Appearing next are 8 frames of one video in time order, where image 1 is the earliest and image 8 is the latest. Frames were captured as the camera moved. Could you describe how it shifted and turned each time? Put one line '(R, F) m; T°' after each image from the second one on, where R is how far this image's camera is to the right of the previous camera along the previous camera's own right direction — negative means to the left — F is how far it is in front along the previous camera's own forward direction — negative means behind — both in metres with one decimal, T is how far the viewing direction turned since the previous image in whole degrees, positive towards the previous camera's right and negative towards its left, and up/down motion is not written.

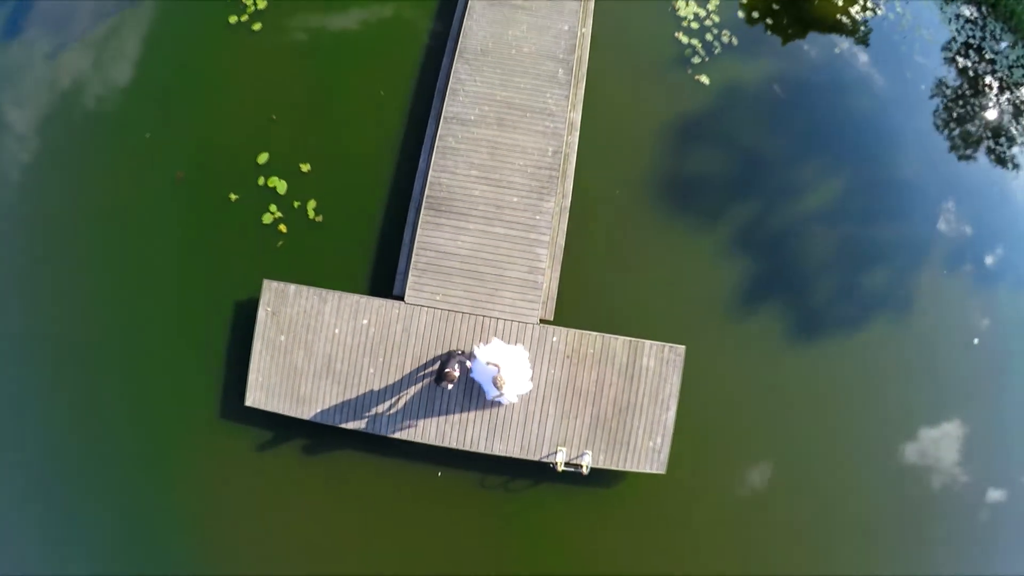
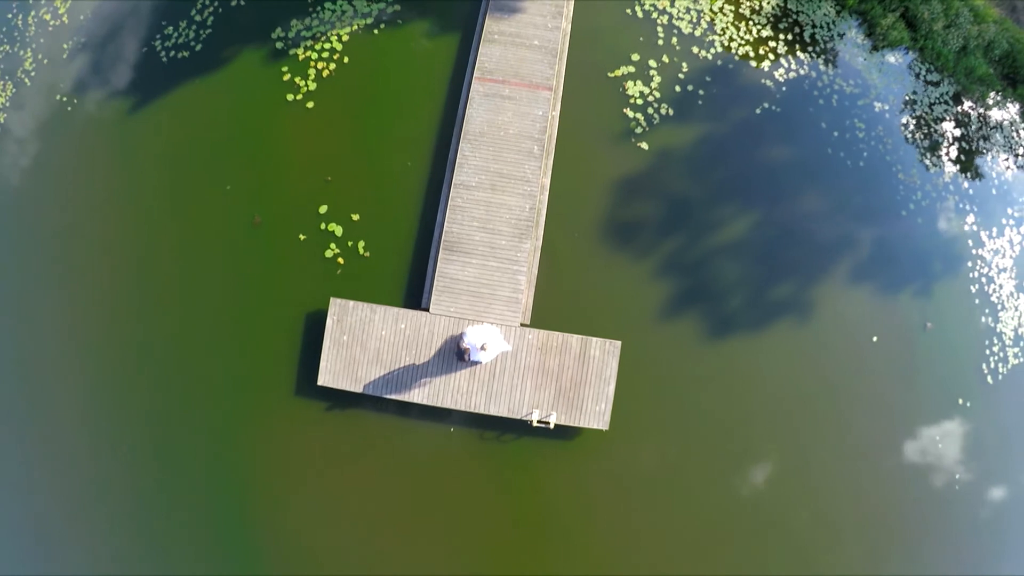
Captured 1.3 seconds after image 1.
(+0.1, -1.1) m; 0°
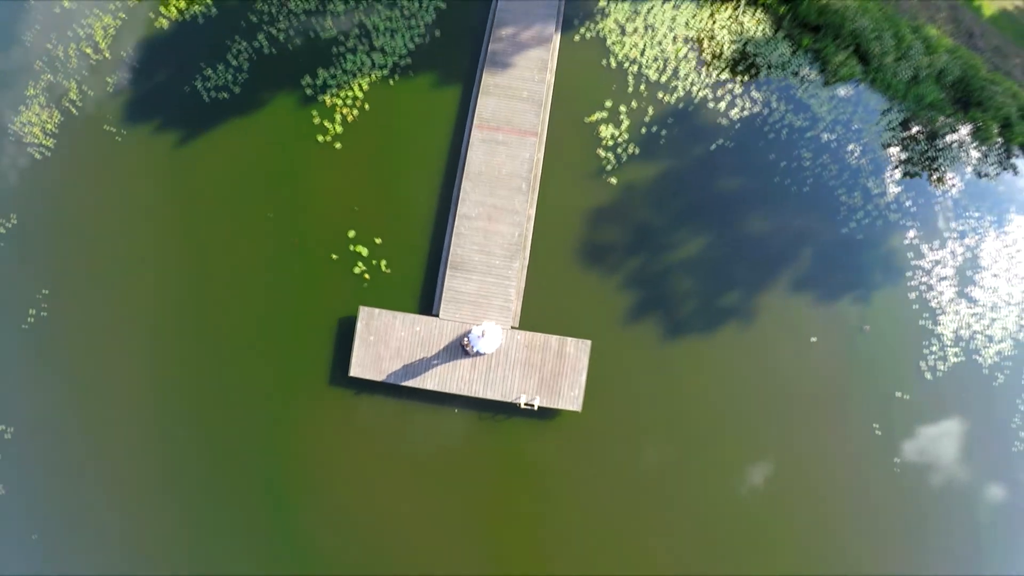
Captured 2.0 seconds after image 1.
(+0.1, -1.0) m; 0°
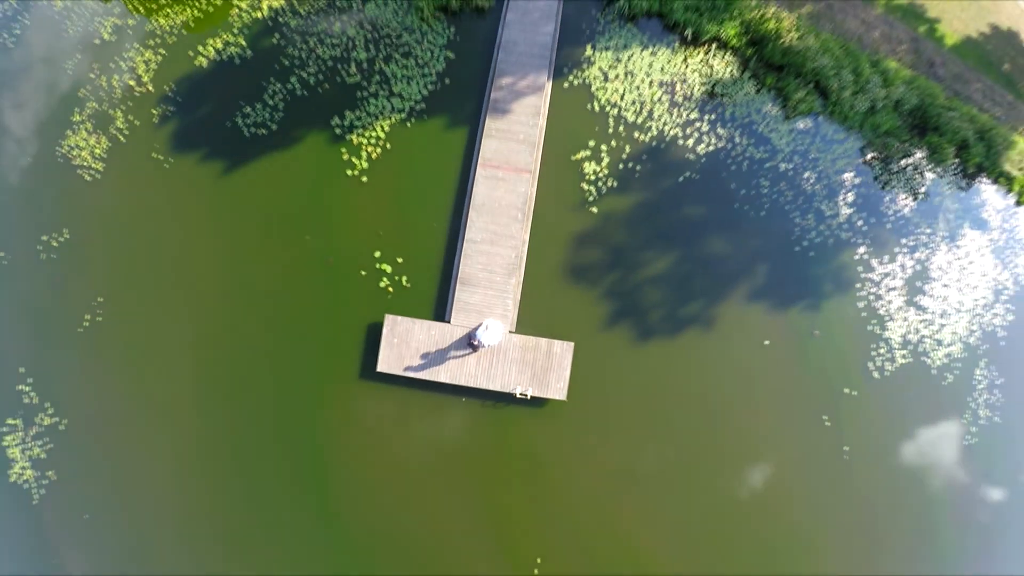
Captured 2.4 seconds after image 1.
(0.0, -1.1) m; 0°
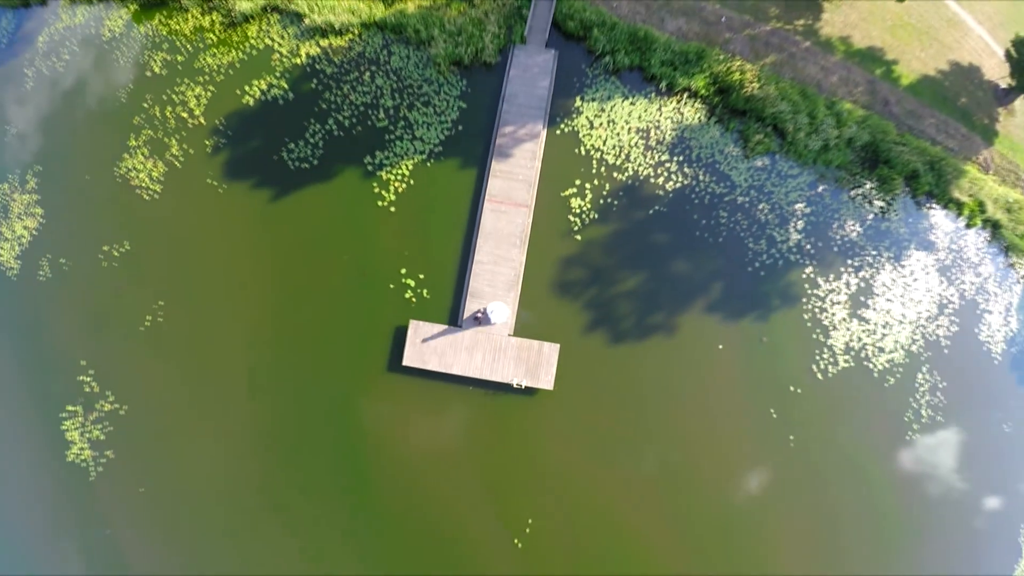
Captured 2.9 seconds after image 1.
(0.0, -1.6) m; 0°
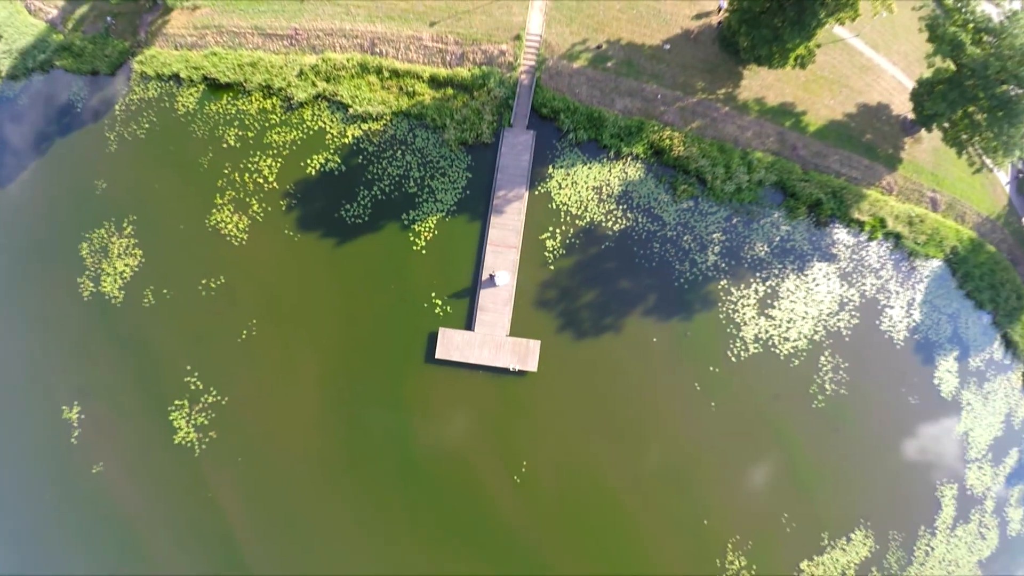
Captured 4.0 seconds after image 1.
(+0.1, -4.0) m; 0°
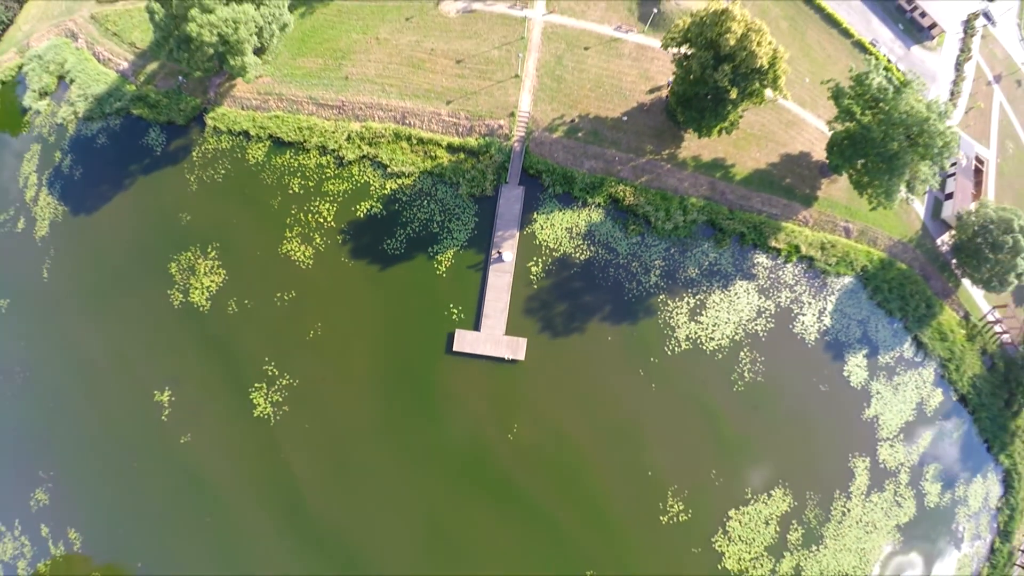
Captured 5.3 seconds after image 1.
(+0.2, -5.5) m; 0°
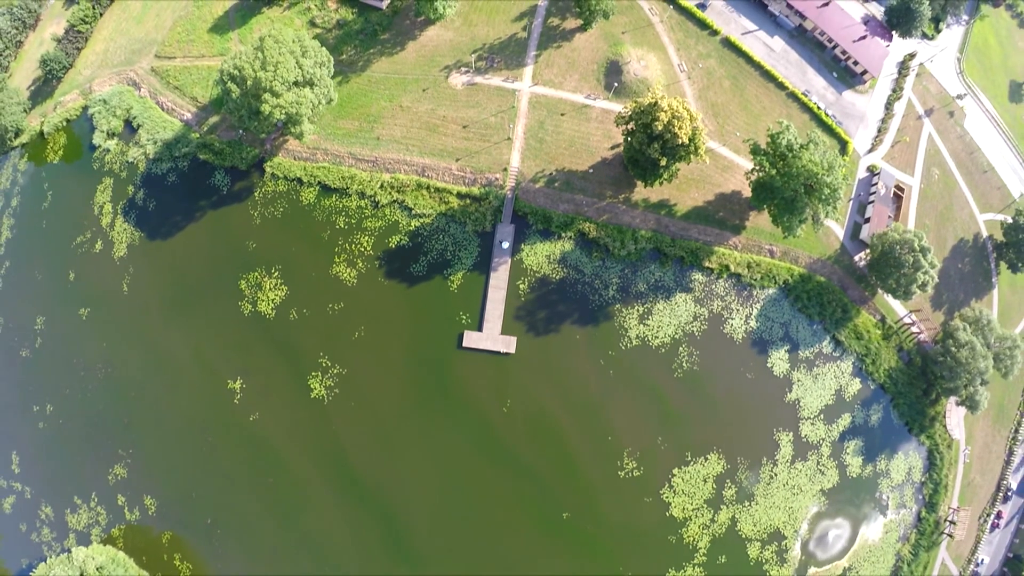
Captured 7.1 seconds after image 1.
(+0.2, -7.2) m; 0°
